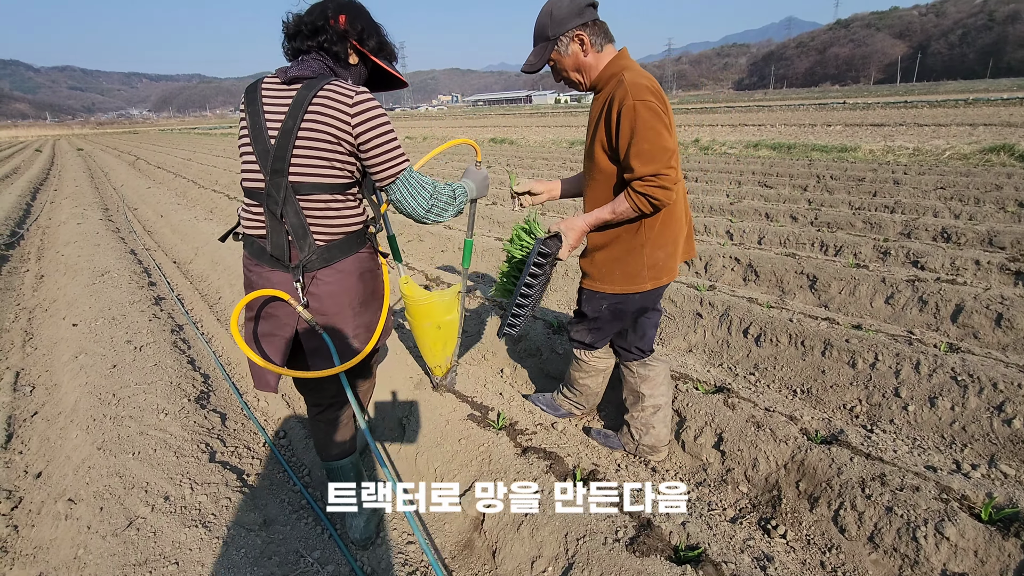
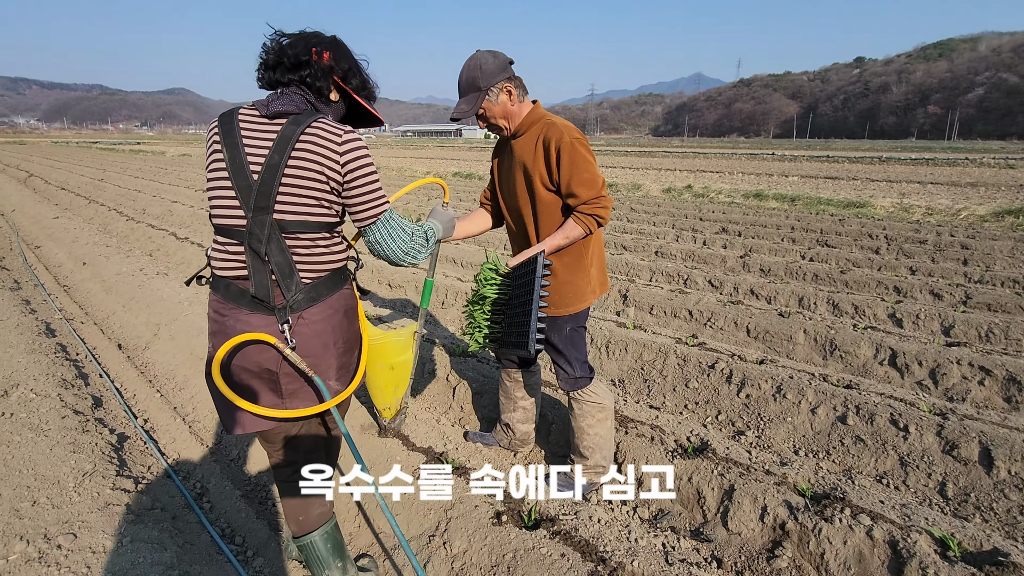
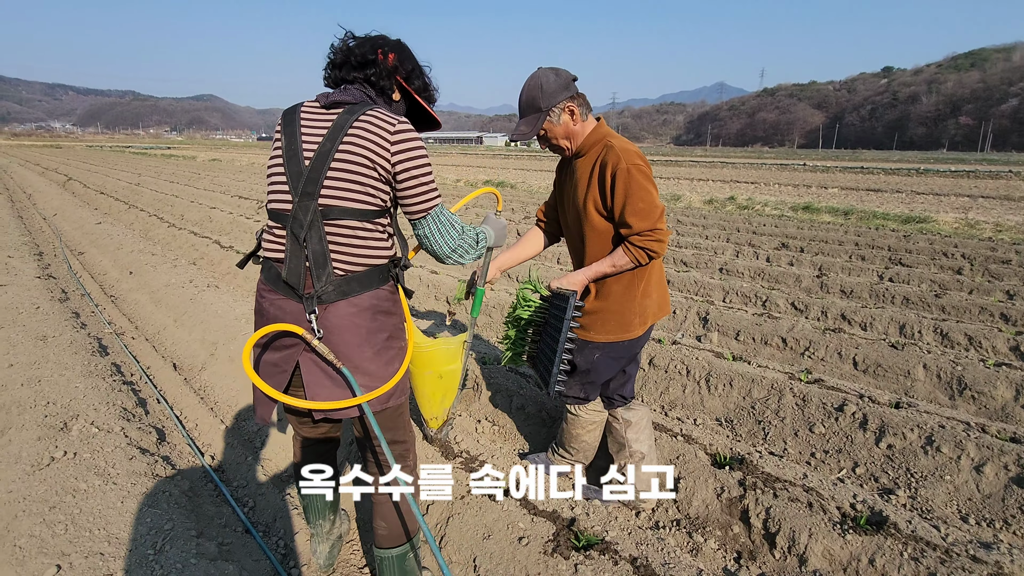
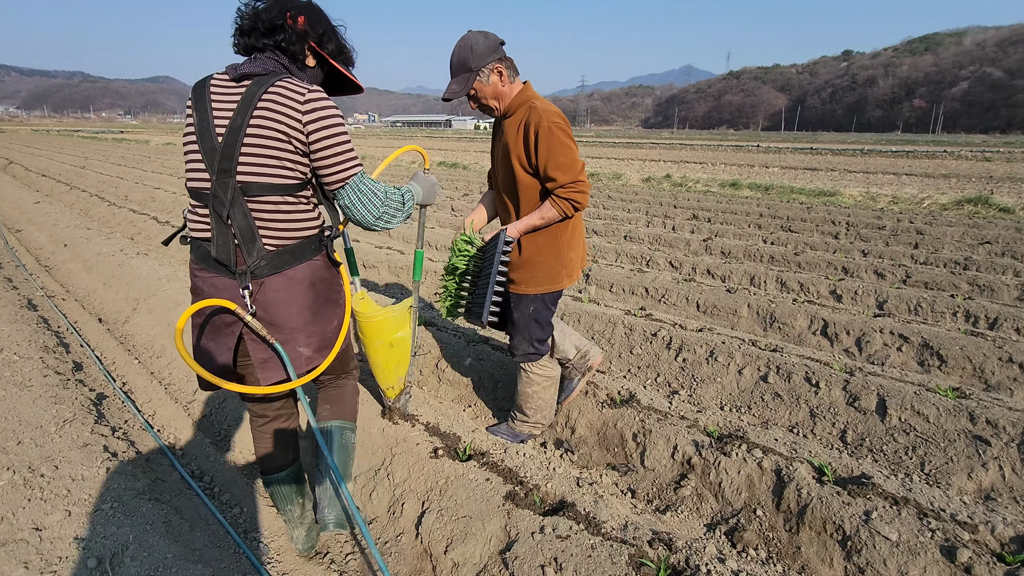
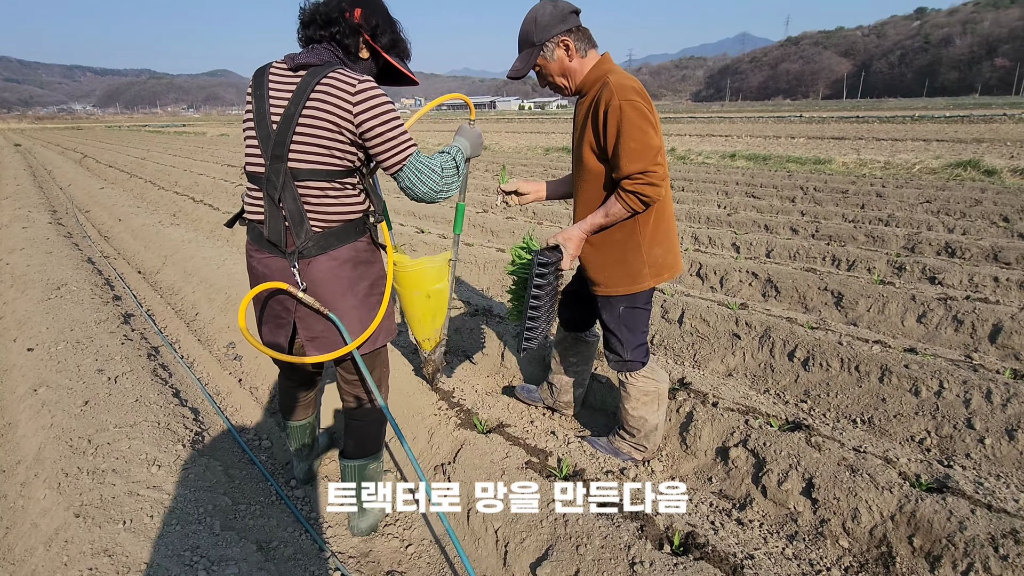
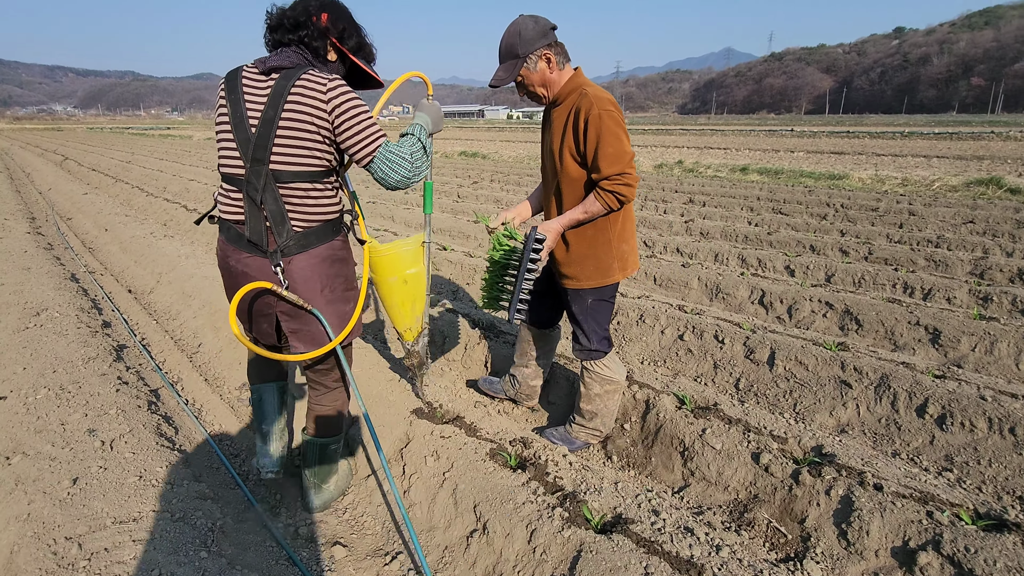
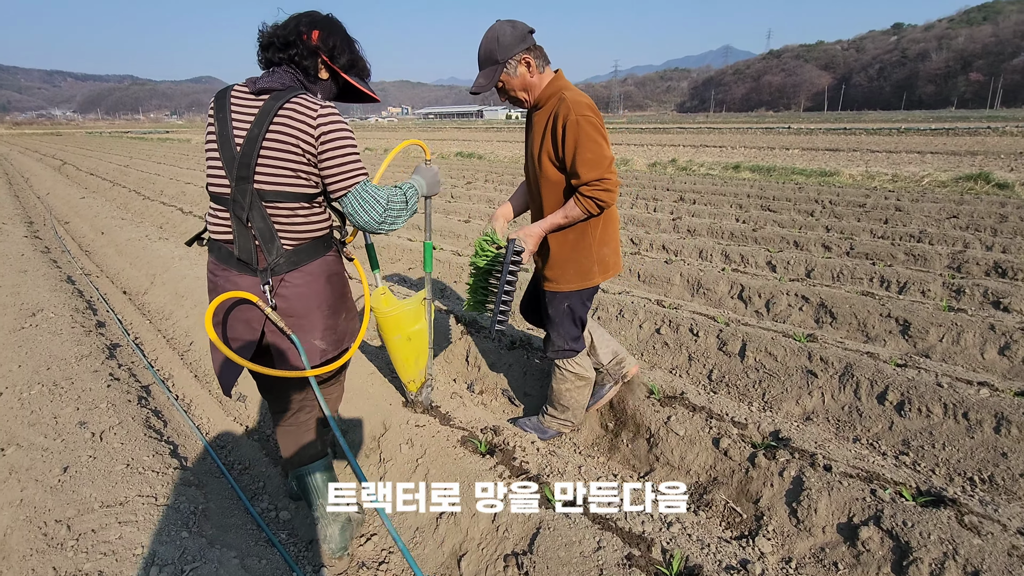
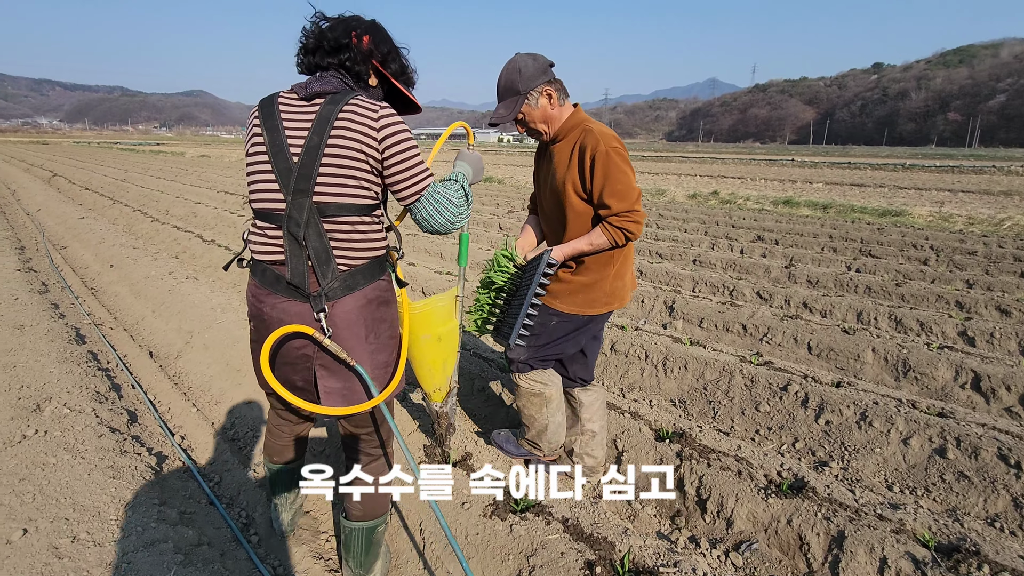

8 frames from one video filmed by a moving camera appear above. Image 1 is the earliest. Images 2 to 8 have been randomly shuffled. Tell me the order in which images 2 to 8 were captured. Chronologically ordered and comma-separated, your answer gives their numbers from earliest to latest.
5, 7, 6, 4, 2, 8, 3
